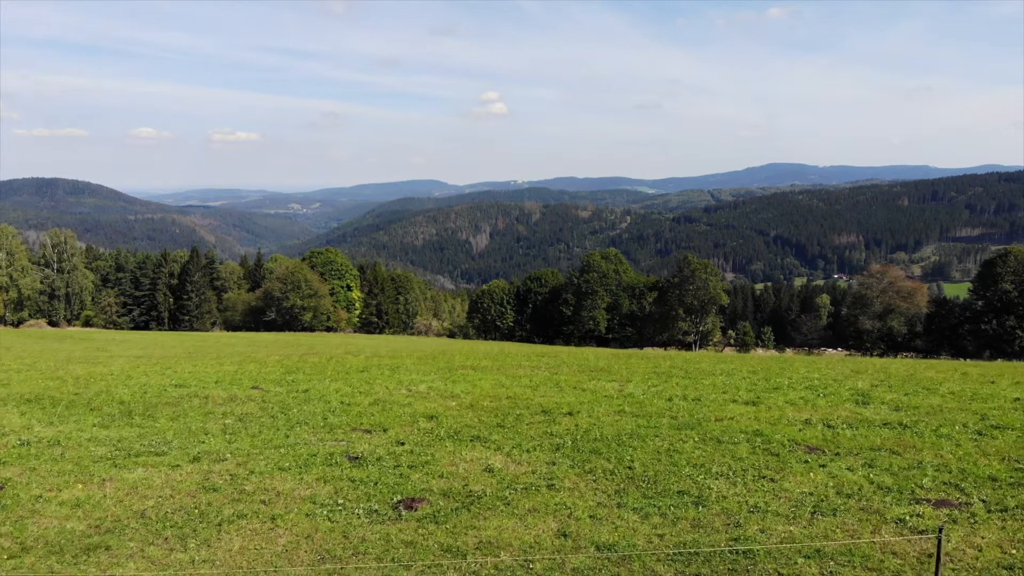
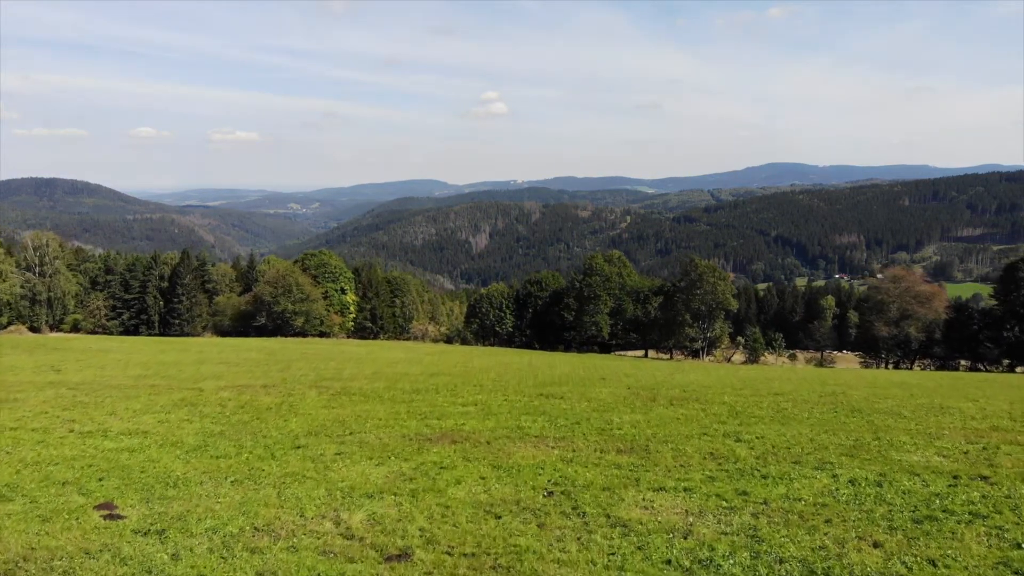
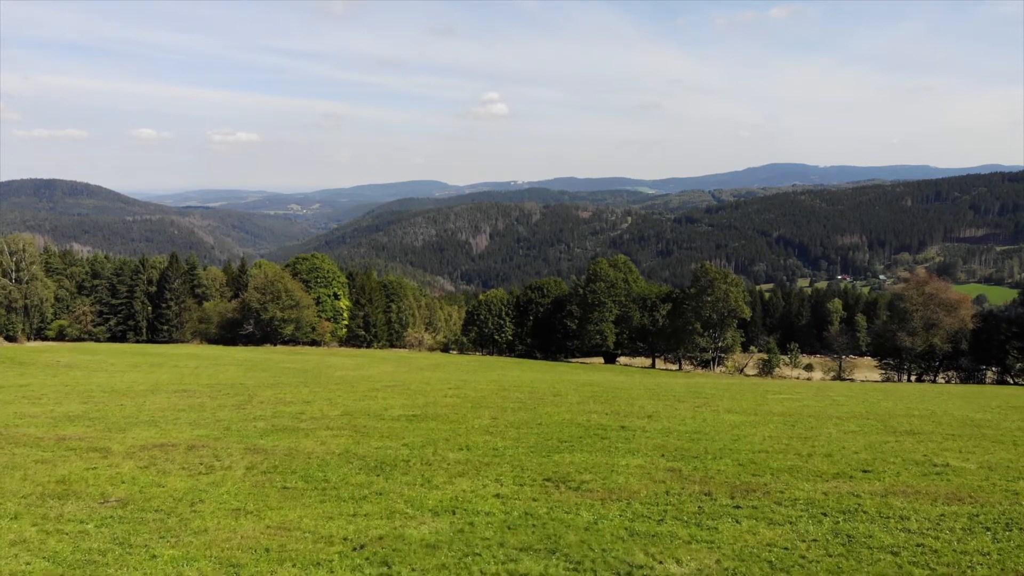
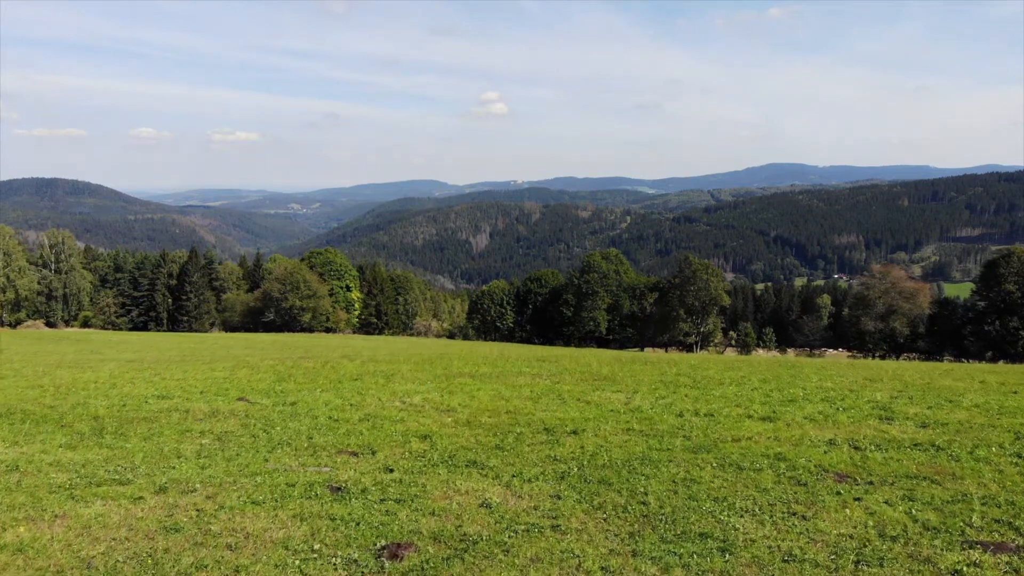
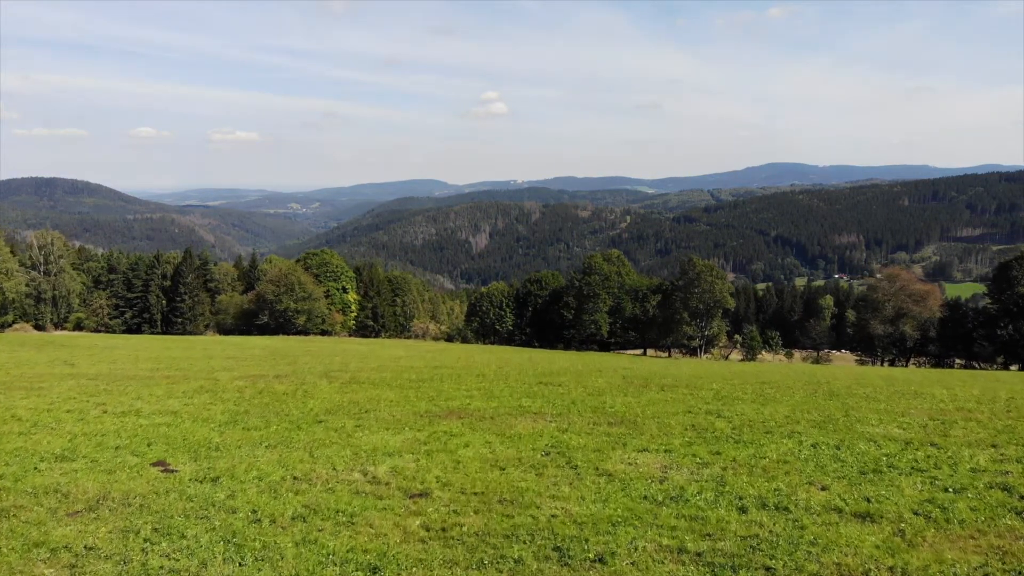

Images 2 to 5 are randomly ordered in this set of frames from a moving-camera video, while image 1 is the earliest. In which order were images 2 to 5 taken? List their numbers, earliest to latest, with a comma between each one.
4, 5, 2, 3
